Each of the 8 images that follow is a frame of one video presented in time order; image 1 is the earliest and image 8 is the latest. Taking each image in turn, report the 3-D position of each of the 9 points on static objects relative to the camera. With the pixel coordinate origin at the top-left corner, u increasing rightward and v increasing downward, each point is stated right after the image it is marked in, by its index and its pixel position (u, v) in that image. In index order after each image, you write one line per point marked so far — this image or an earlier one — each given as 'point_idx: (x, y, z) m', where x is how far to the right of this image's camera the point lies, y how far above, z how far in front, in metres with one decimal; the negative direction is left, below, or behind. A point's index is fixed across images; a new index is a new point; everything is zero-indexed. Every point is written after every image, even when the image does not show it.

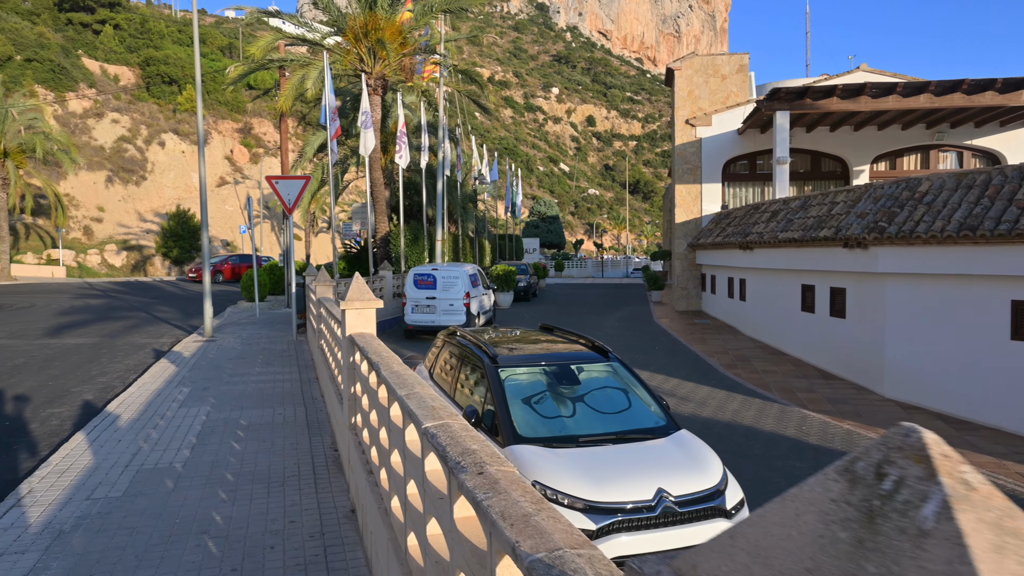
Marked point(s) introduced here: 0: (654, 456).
0: (+1.1, -1.3, +5.6) m
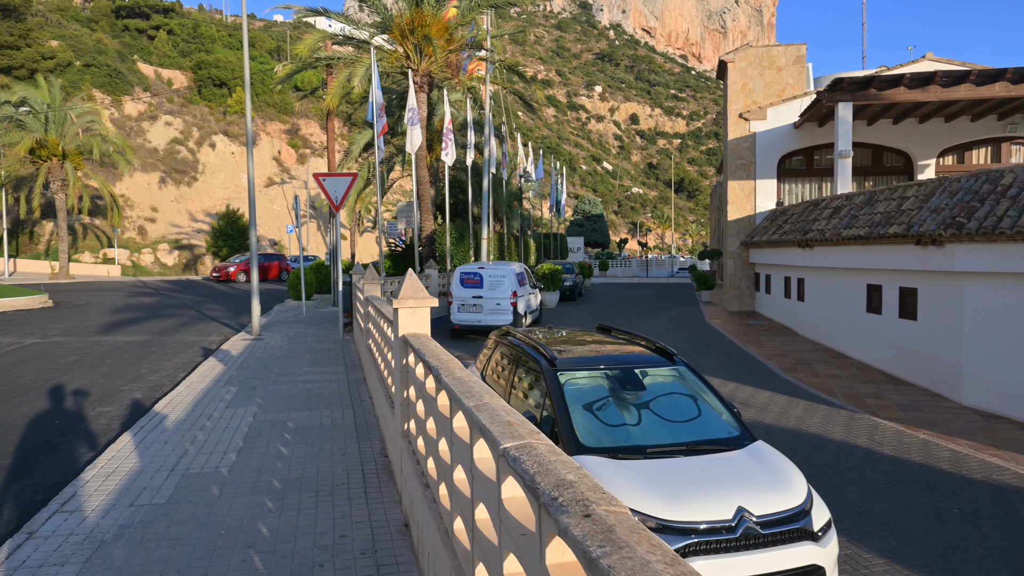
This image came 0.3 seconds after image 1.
0: (+1.6, -1.3, +5.1) m
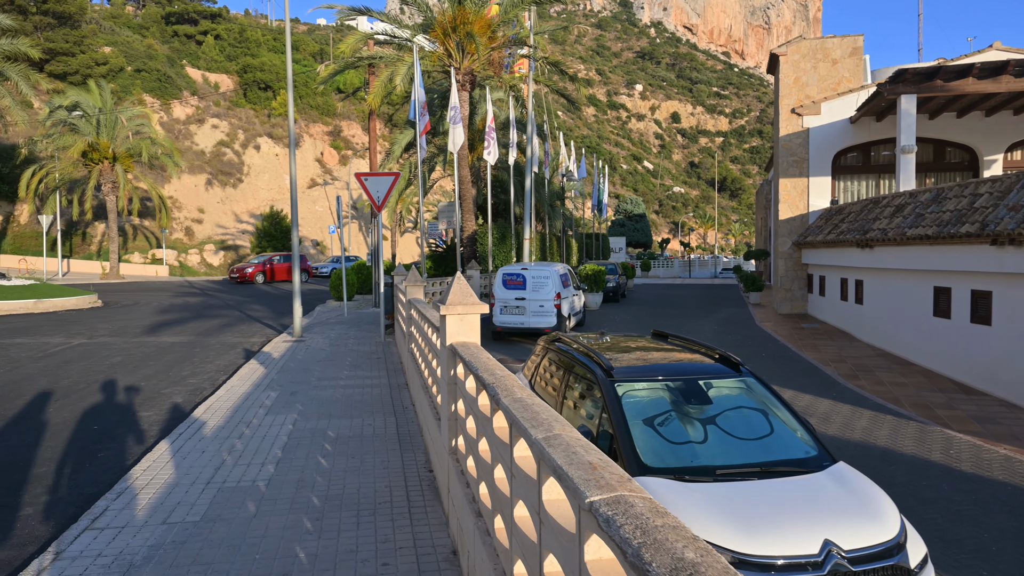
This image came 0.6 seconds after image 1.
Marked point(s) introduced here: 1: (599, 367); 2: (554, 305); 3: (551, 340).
0: (+2.0, -1.4, +4.6) m
1: (+0.7, -0.7, +6.1) m
2: (+1.0, -0.4, +17.3) m
3: (+0.4, -0.6, +7.7) m
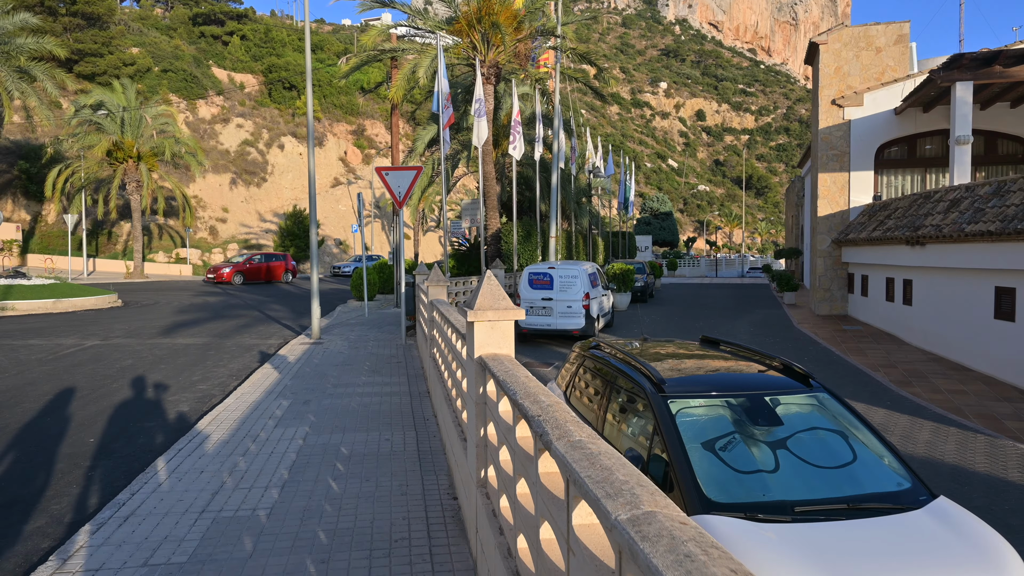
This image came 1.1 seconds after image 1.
0: (+2.2, -1.4, +3.7) m
1: (+1.0, -0.7, +5.3) m
2: (+1.7, -0.4, +16.5) m
3: (+0.7, -0.6, +6.9) m
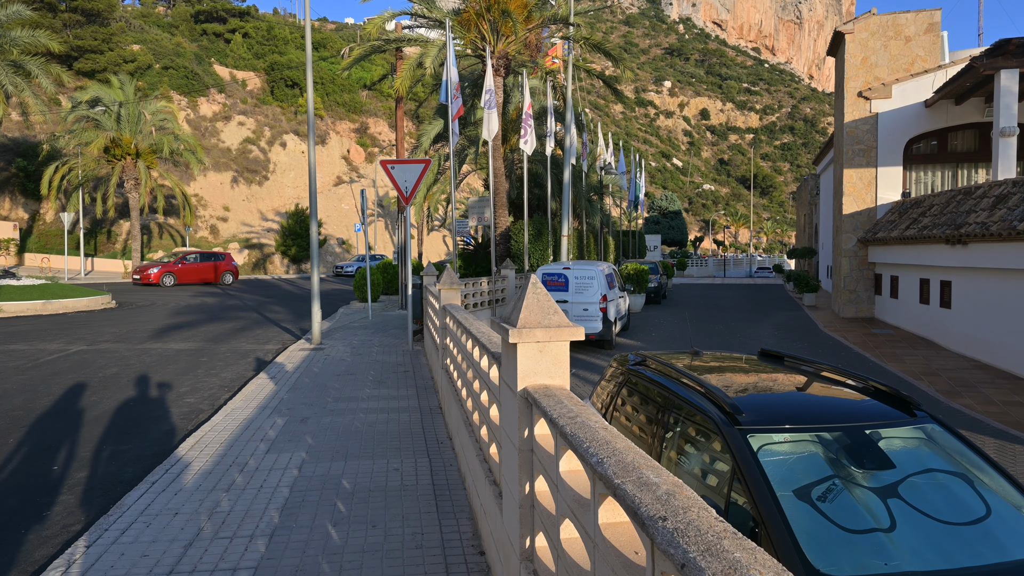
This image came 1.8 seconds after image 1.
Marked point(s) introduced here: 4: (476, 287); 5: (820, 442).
0: (+2.4, -1.4, +2.8) m
1: (+1.2, -0.7, +4.3) m
2: (+1.9, -0.5, +15.6) m
3: (+1.0, -0.6, +6.0) m
4: (-0.8, 0.0, +15.5) m
5: (+1.8, -0.9, +4.0) m
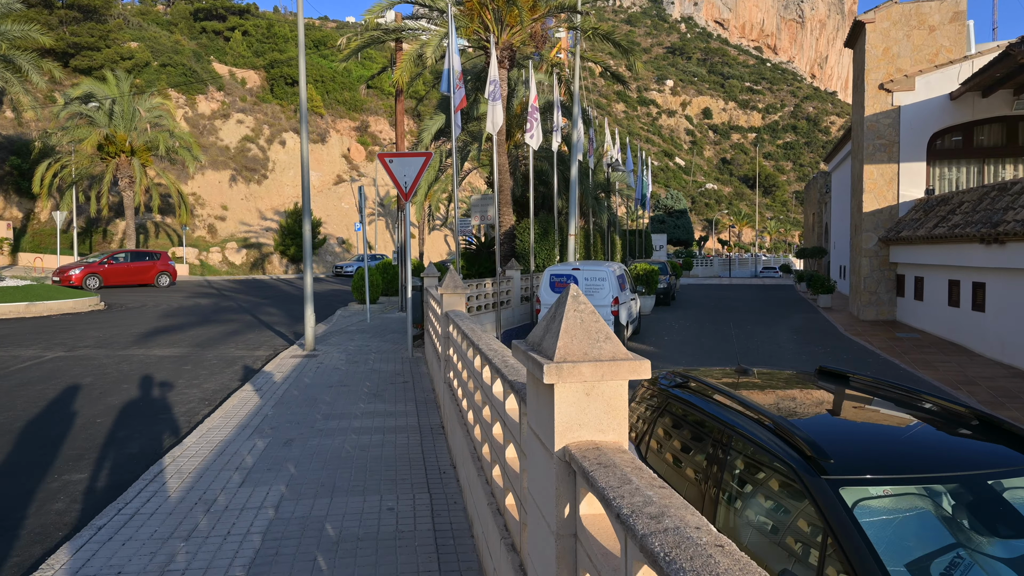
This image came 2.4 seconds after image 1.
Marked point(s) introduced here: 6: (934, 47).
0: (+2.5, -1.5, +1.9) m
1: (+1.3, -0.8, +3.5) m
2: (+2.1, -0.5, +14.7) m
3: (+1.1, -0.7, +5.1) m
4: (-0.7, 0.0, +14.7) m
5: (+1.9, -0.9, +3.1) m
6: (+11.5, +6.6, +19.2) m
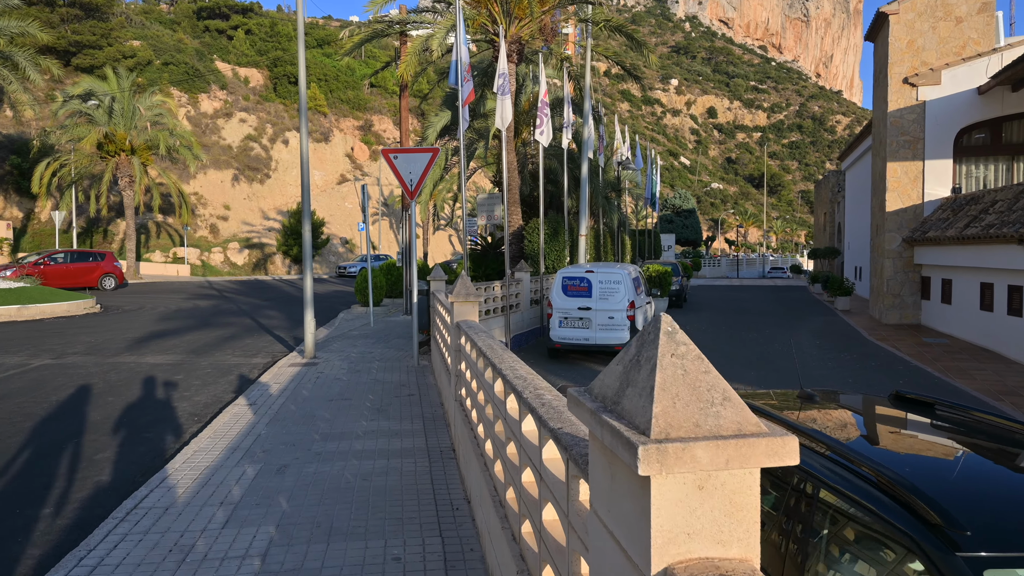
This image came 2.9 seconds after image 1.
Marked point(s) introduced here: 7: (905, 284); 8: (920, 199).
0: (+2.6, -1.5, +1.2) m
1: (+1.5, -0.8, +2.7) m
2: (+2.3, -0.6, +14.0) m
3: (+1.2, -0.7, +4.4) m
4: (-0.5, -0.1, +13.9) m
5: (+2.0, -1.0, +2.4) m
6: (+11.7, +6.5, +18.5) m
7: (+10.6, +0.1, +18.9) m
8: (+10.8, +2.3, +18.6) m
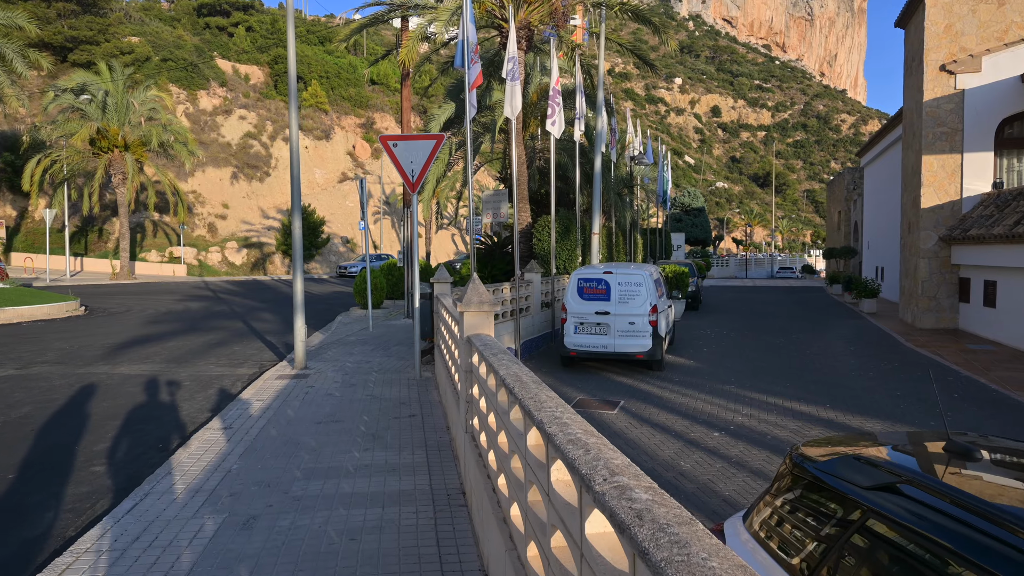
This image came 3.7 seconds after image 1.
0: (+2.8, -1.6, 0.0) m
1: (+1.7, -0.9, +1.5) m
2: (+2.5, -0.6, +12.8) m
3: (+1.4, -0.8, +3.2) m
4: (-0.3, -0.1, +12.7) m
5: (+2.2, -1.0, +1.2) m
6: (+12.0, +6.5, +17.2) m
7: (+10.8, 0.0, +17.7) m
8: (+11.0, +2.3, +17.3) m
